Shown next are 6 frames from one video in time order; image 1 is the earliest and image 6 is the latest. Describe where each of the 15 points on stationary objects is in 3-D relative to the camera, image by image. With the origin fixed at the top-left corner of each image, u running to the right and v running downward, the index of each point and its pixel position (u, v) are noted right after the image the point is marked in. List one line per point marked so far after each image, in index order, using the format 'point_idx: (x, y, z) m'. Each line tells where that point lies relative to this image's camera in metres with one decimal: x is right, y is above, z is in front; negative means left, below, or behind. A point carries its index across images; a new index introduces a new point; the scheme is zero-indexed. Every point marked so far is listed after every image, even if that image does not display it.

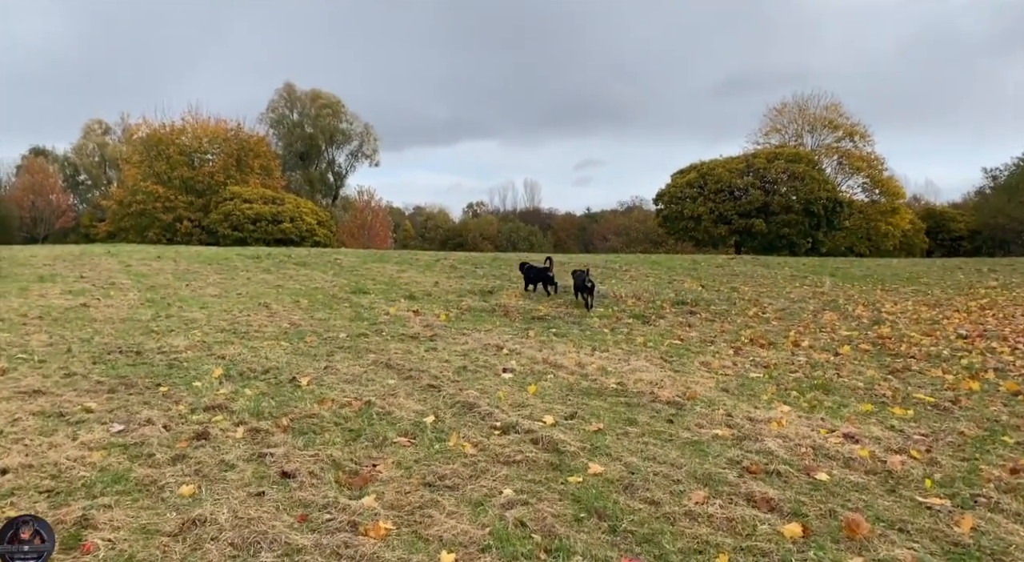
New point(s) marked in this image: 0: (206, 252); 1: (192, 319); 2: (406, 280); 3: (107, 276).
0: (-7.6, +0.7, +17.7) m
1: (-4.0, -0.5, +8.6) m
2: (-2.0, 0.0, +13.5) m
3: (-7.3, +0.1, +12.5) m
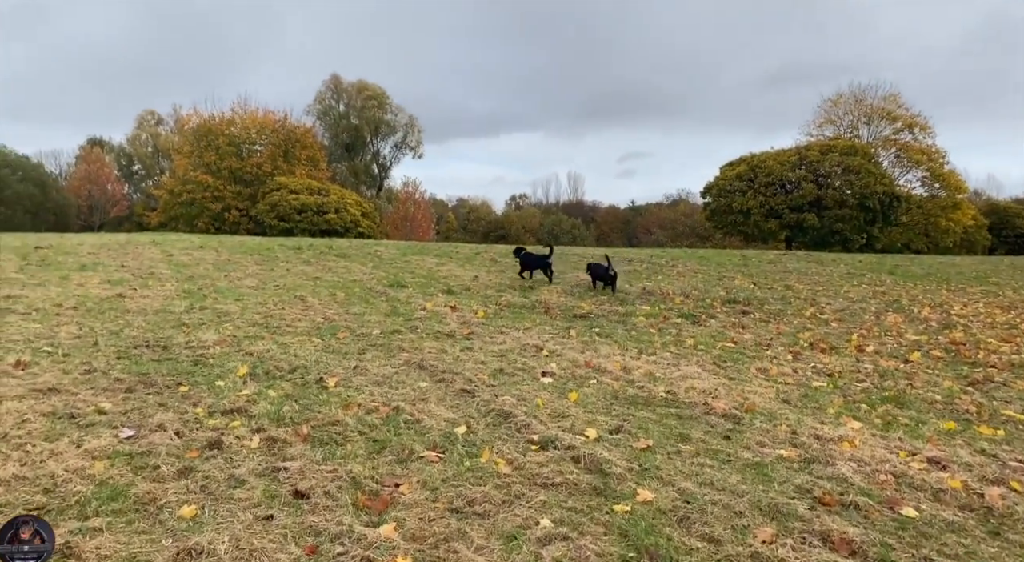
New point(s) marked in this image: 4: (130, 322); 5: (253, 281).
0: (-6.6, +1.0, +17.7) m
1: (-3.5, -0.4, +8.4) m
2: (-1.3, +0.1, +13.2) m
3: (-6.5, +0.3, +12.5) m
4: (-4.0, -0.4, +7.3) m
5: (-4.2, 0.0, +11.4) m
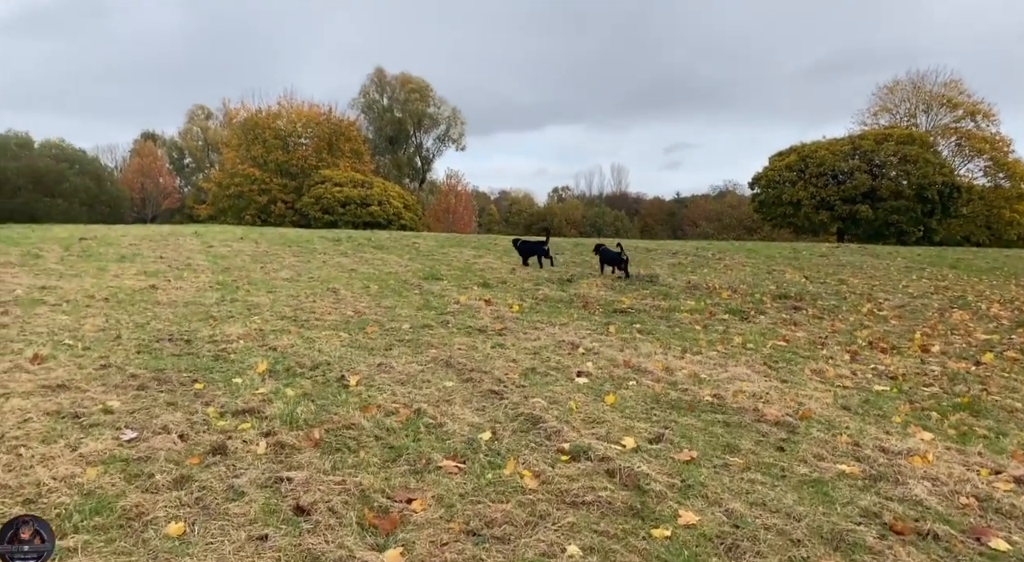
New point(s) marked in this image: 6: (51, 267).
0: (-5.6, +1.2, +17.6) m
1: (-3.1, -0.3, +8.3) m
2: (-0.5, +0.3, +12.9) m
3: (-5.8, +0.4, +12.5) m
4: (-3.6, -0.3, +7.2) m
5: (-3.6, +0.1, +11.2) m
6: (-6.7, +0.2, +10.3) m
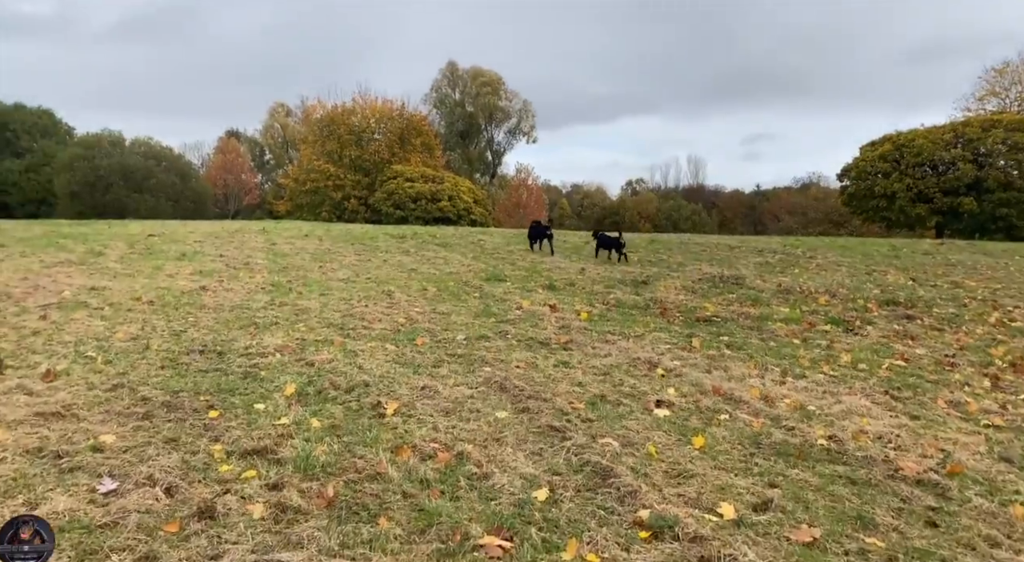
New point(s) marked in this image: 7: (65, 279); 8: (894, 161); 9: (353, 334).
0: (-3.9, +1.3, +17.3) m
1: (-2.3, -0.3, +7.7) m
2: (+0.7, +0.3, +12.1) m
3: (-4.6, +0.5, +12.2) m
4: (-3.0, -0.4, +6.7) m
5: (-2.5, +0.1, +10.7) m
6: (-5.8, +0.2, +10.1) m
7: (-5.5, 0.0, +8.6) m
8: (+10.7, +3.3, +19.4) m
9: (-1.5, -0.5, +6.4) m
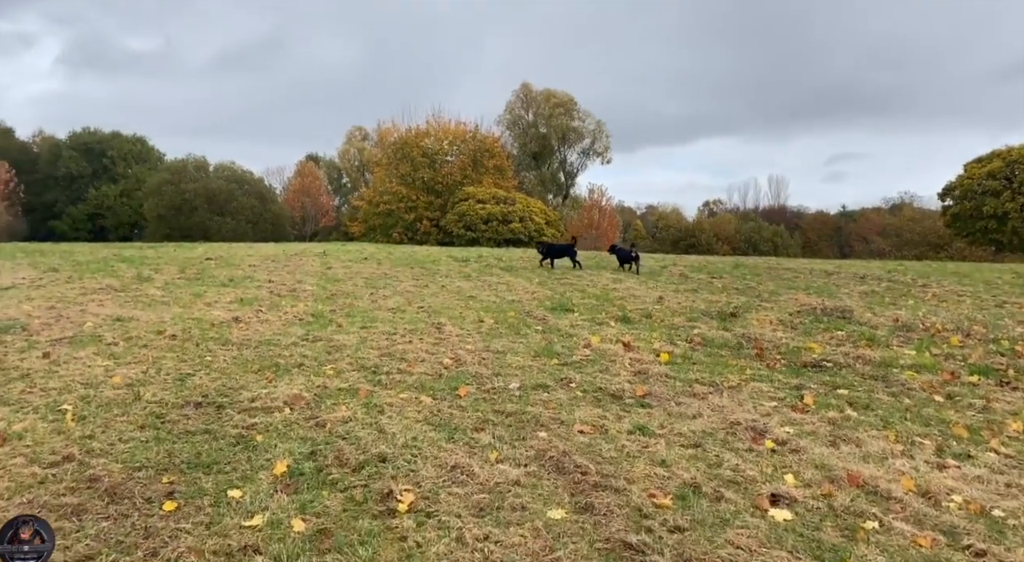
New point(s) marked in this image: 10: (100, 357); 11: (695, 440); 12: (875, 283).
0: (-2.2, +0.7, +16.5) m
1: (-1.7, -0.6, +6.8) m
2: (+1.7, -0.2, +10.8) m
3: (-3.5, 0.0, +11.5) m
4: (-2.5, -0.7, +5.8) m
5: (-1.6, -0.3, +9.8) m
6: (-4.9, -0.2, +9.5) m
7: (-4.8, -0.3, +8.0) m
8: (+12.5, +2.6, +17.2) m
9: (-1.0, -0.8, +5.4) m
10: (-3.4, -0.6, +5.7) m
11: (+1.1, -0.9, +4.2) m
12: (+6.6, 0.0, +12.7) m
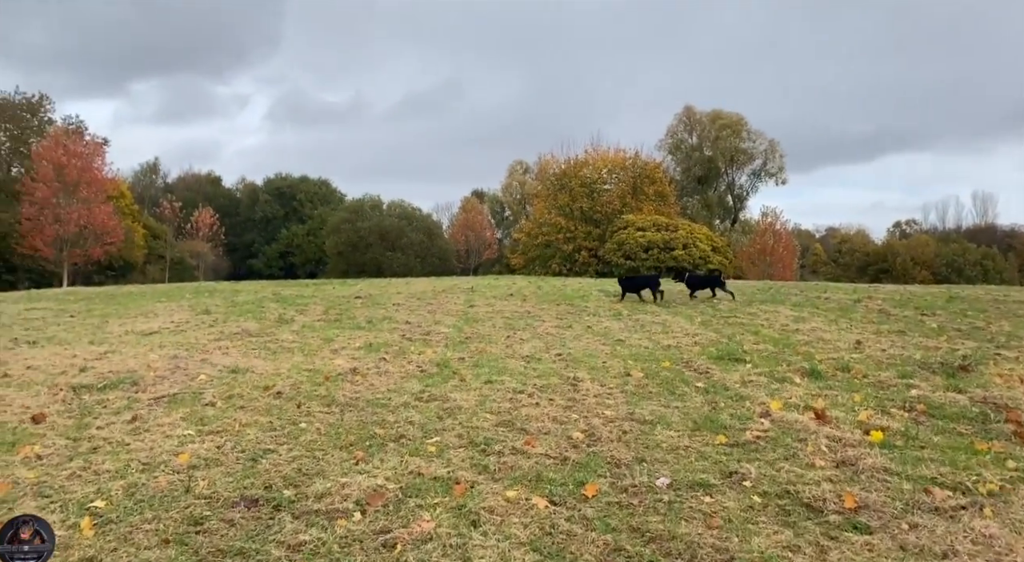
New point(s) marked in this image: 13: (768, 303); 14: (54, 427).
0: (+1.2, -0.2, +15.4) m
1: (-0.5, -1.0, +5.7) m
2: (+3.8, -0.7, +8.9) m
3: (-1.2, -0.6, +10.8) m
4: (-1.5, -1.1, +4.9) m
5: (+0.3, -0.8, +8.7) m
6: (-3.0, -0.7, +9.1) m
7: (-3.2, -0.8, +7.7) m
8: (+15.7, +2.0, +12.7) m
9: (-0.1, -1.1, +4.2) m
10: (-2.3, -1.0, +5.0) m
11: (+1.6, -1.2, +2.5) m
12: (+8.9, -0.6, +9.6) m
13: (+4.2, -0.4, +11.5) m
14: (-3.2, -1.0, +4.9) m
